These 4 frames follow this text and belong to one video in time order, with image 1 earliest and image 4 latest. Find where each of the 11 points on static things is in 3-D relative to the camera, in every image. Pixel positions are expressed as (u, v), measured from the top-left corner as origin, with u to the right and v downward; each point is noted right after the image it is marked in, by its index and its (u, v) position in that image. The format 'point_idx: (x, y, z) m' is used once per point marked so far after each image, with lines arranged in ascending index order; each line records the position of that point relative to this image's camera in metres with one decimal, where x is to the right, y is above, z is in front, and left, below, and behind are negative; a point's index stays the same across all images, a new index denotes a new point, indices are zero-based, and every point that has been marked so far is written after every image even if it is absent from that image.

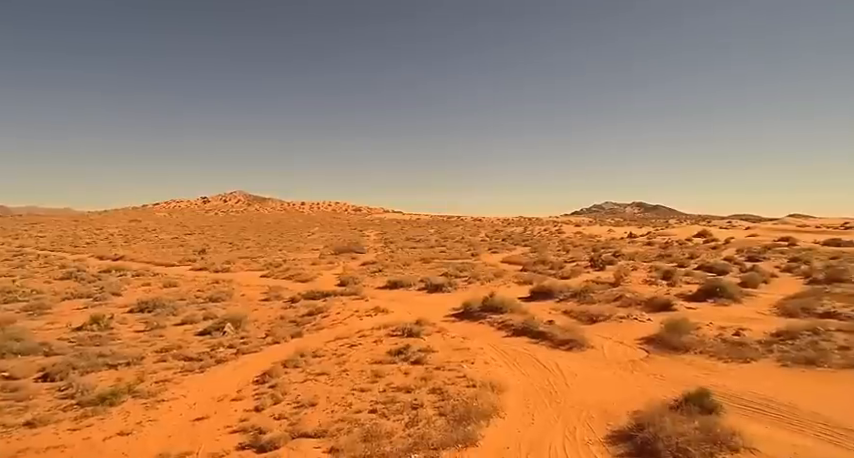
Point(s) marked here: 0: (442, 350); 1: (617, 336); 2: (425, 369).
0: (+0.5, -4.2, +15.9) m
1: (+7.7, -4.4, +19.0) m
2: (-0.1, -4.2, +13.9) m
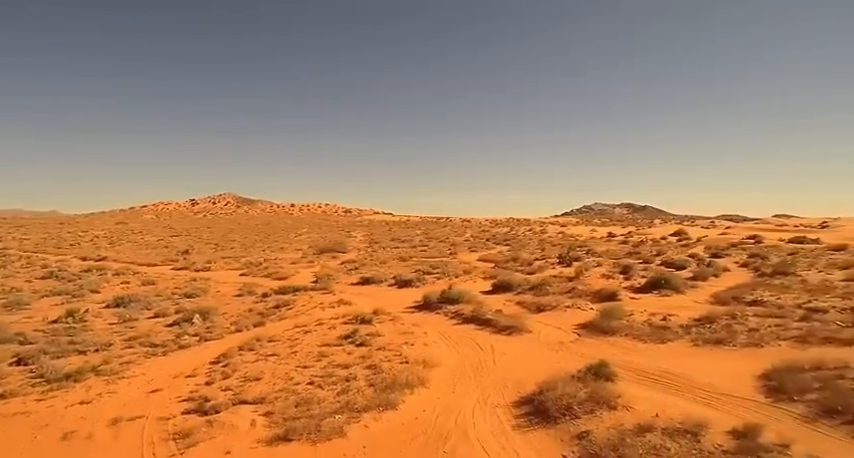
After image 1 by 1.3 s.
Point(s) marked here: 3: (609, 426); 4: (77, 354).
0: (-1.5, -4.0, +17.3) m
1: (+5.7, -4.2, +20.6) m
2: (-2.0, -4.0, +15.3) m
3: (+3.9, -4.3, +10.0) m
4: (-12.5, -4.5, +16.5) m
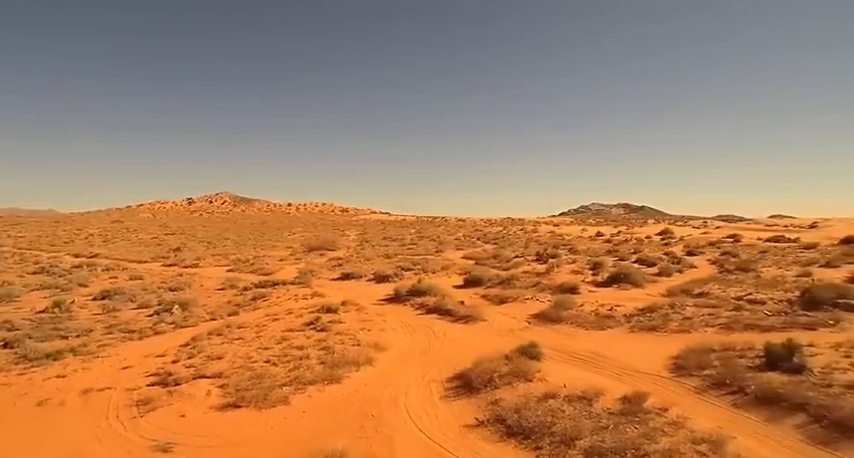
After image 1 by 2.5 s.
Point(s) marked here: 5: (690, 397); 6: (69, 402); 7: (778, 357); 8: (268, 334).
0: (-3.2, -3.8, +18.7) m
1: (+4.0, -4.0, +22.0) m
2: (-3.7, -3.8, +16.7) m
3: (+2.3, -4.1, +11.4) m
4: (-14.2, -4.2, +17.8) m
5: (+6.4, -4.0, +11.1) m
6: (-8.9, -4.3, +11.5) m
7: (+9.4, -3.4, +12.3) m
8: (-5.9, -3.9, +16.9) m
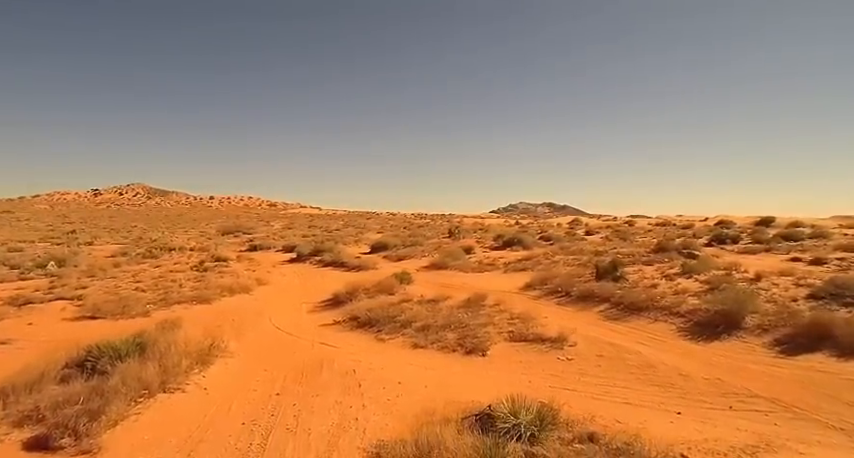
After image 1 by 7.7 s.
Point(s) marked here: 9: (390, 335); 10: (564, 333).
0: (-7.8, -1.6, +18.9) m
1: (-1.2, -1.8, +23.1) m
2: (-8.1, -1.6, +16.8) m
3: (-1.4, -2.0, +12.4) m
4: (-18.6, -2.0, +16.3) m
5: (+2.7, -1.9, +12.7) m
6: (-12.5, -2.1, +10.9) m
7: (+5.5, -1.3, +14.4) m
8: (-10.2, -1.7, +16.7) m
9: (-0.8, -2.3, +10.0) m
10: (+2.8, -2.1, +9.3) m
